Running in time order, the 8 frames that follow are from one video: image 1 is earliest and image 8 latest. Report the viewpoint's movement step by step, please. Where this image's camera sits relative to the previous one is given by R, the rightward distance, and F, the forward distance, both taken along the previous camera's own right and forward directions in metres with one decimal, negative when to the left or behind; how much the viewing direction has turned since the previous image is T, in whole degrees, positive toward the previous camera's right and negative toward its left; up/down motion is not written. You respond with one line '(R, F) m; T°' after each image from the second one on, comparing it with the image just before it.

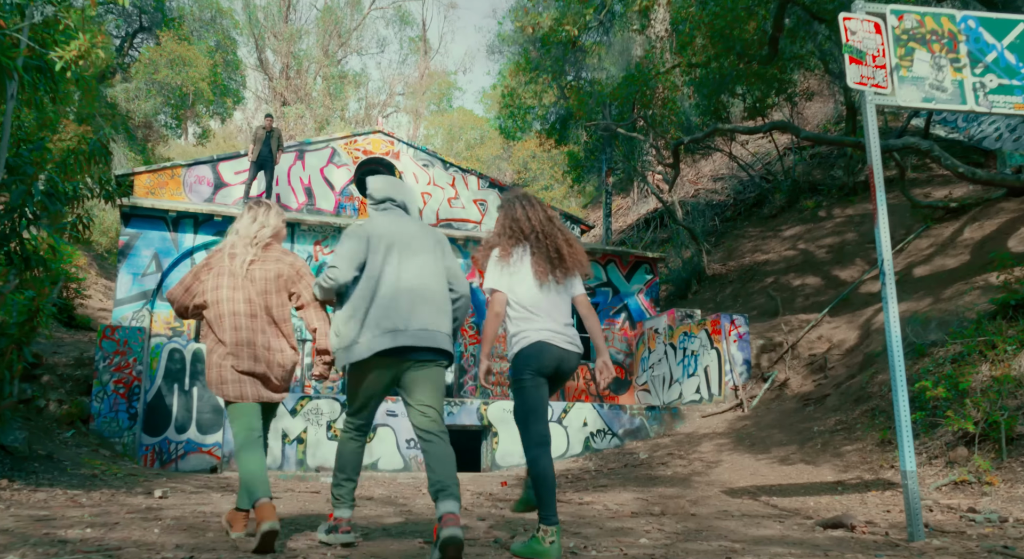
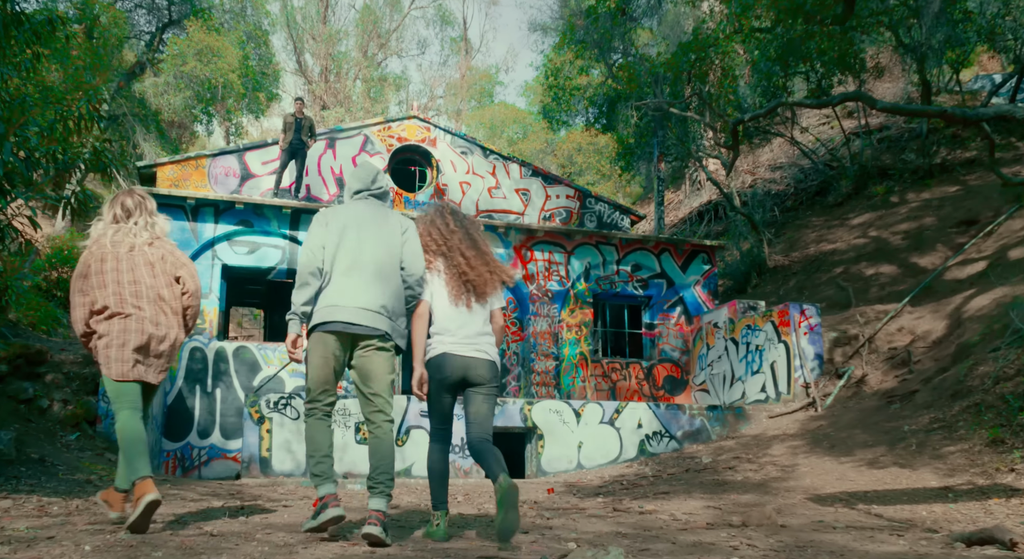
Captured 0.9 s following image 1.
(0.0, +1.1) m; -4°
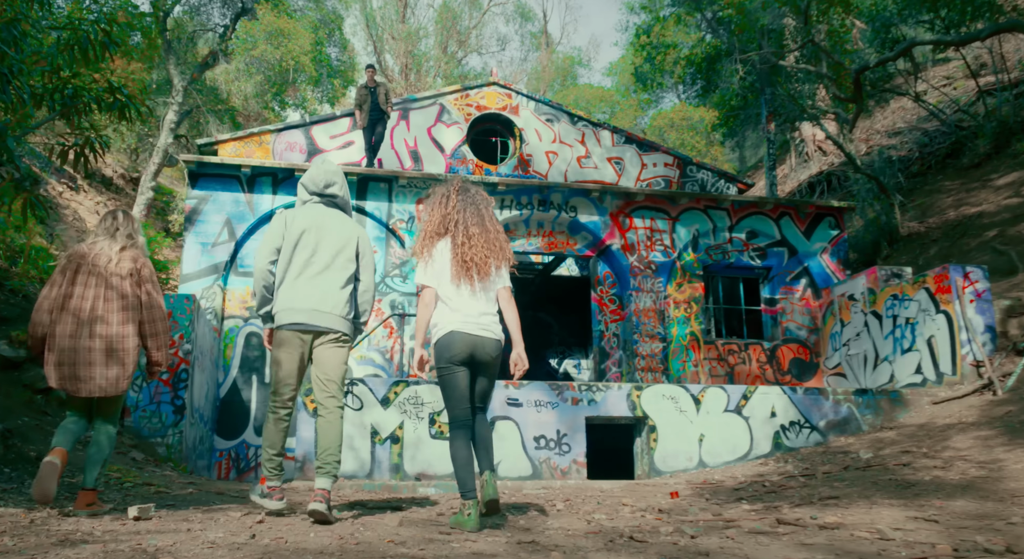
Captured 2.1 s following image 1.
(-0.2, +1.8) m; -7°
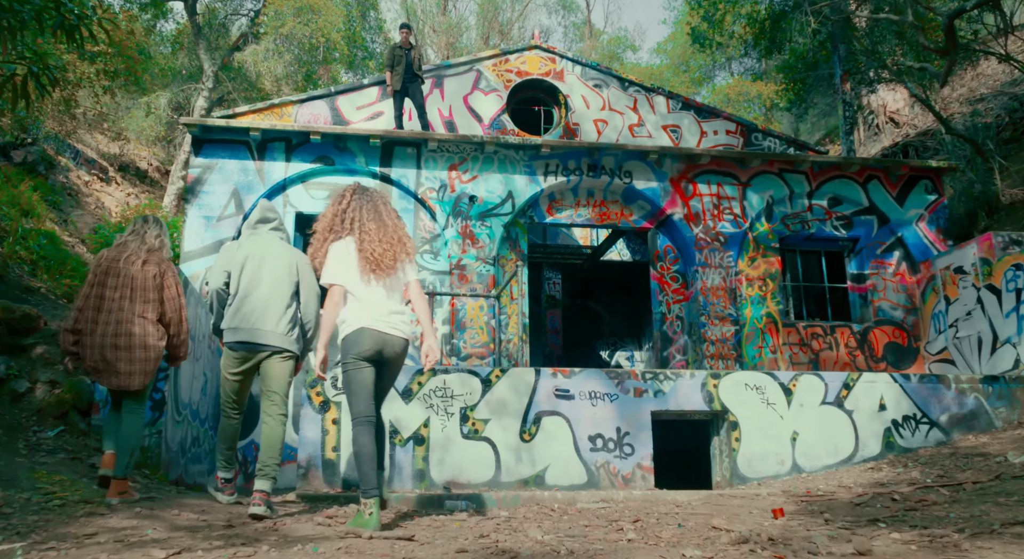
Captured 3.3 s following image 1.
(0.0, +1.6) m; -4°
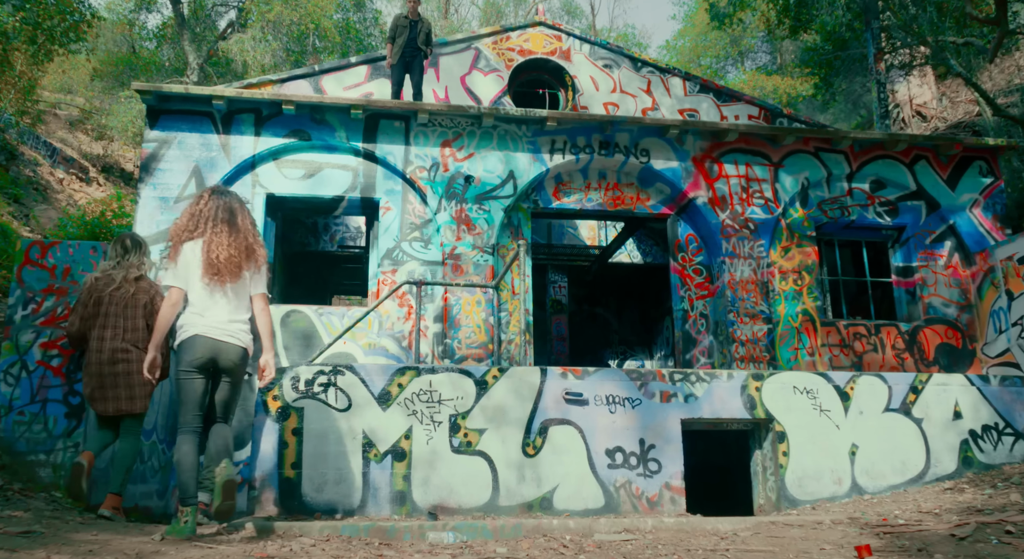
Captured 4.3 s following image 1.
(+0.1, +1.3) m; -1°
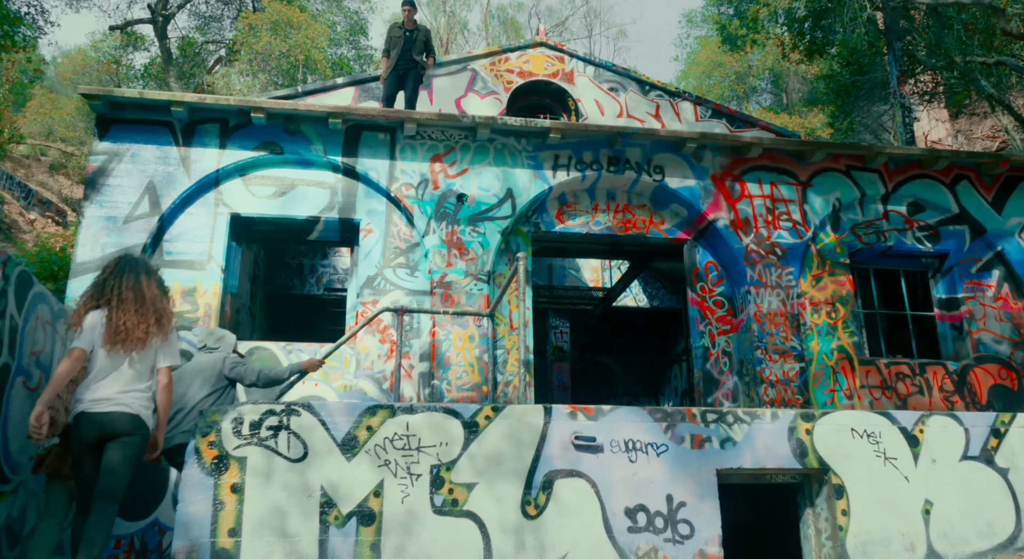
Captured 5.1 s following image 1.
(0.0, +1.1) m; 0°
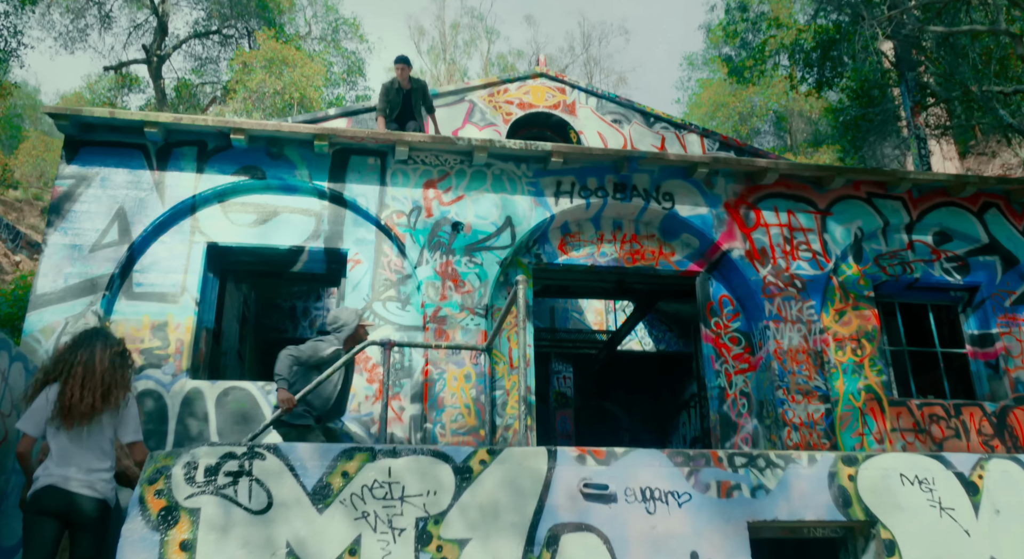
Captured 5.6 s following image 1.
(0.0, +0.6) m; 0°
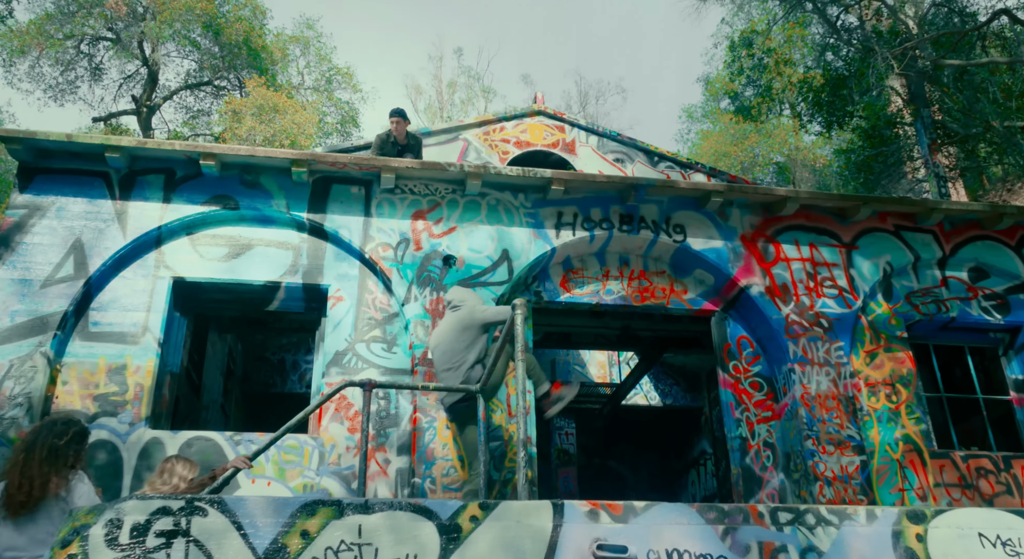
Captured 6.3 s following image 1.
(0.0, +0.7) m; 0°
